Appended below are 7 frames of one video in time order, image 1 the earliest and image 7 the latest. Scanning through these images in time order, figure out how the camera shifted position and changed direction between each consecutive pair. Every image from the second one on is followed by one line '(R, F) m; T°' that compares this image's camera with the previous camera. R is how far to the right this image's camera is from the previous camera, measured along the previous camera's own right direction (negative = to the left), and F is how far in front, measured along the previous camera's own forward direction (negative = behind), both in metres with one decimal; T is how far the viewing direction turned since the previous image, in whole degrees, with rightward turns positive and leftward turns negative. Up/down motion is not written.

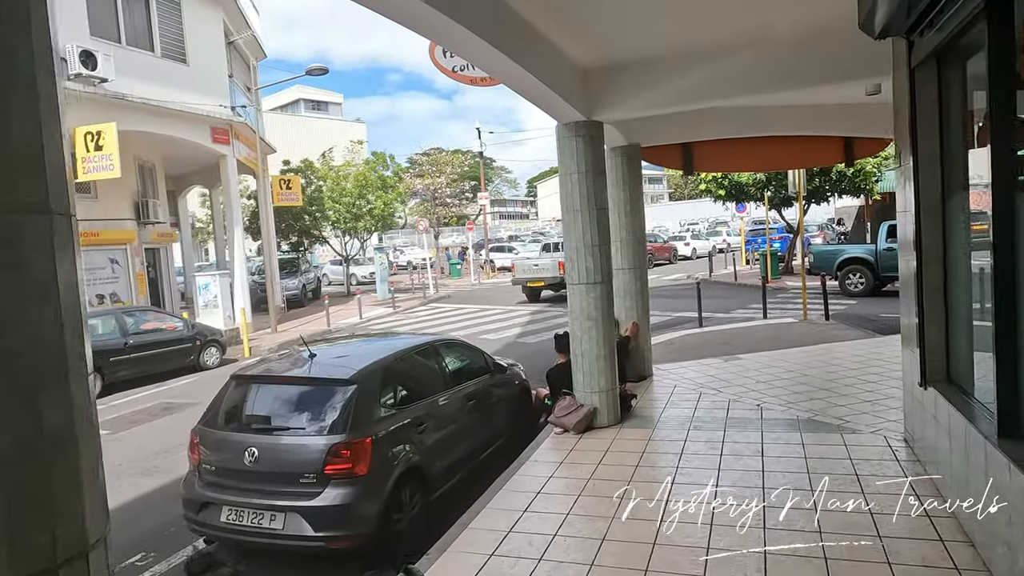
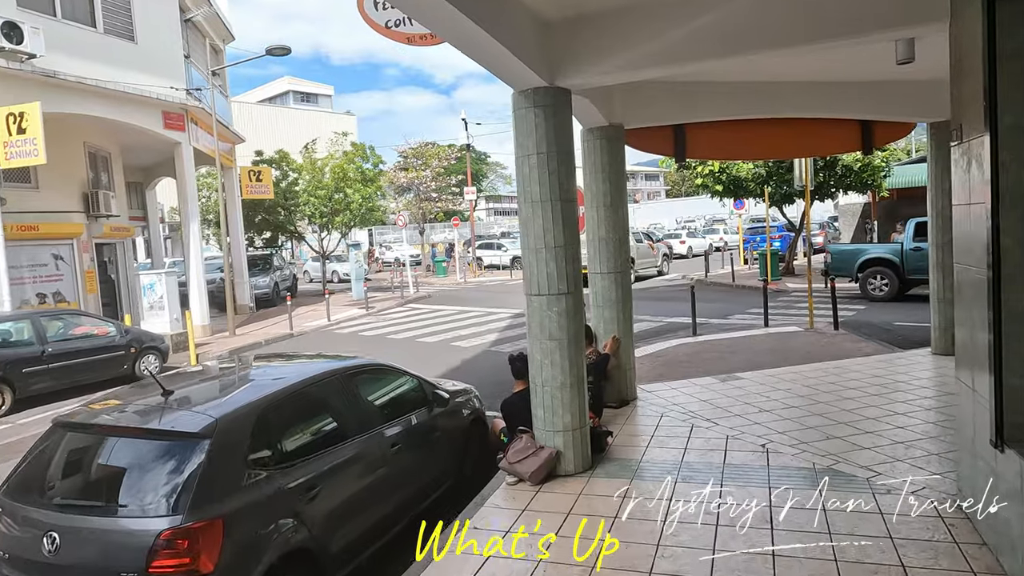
(+0.4, +1.4) m; 0°
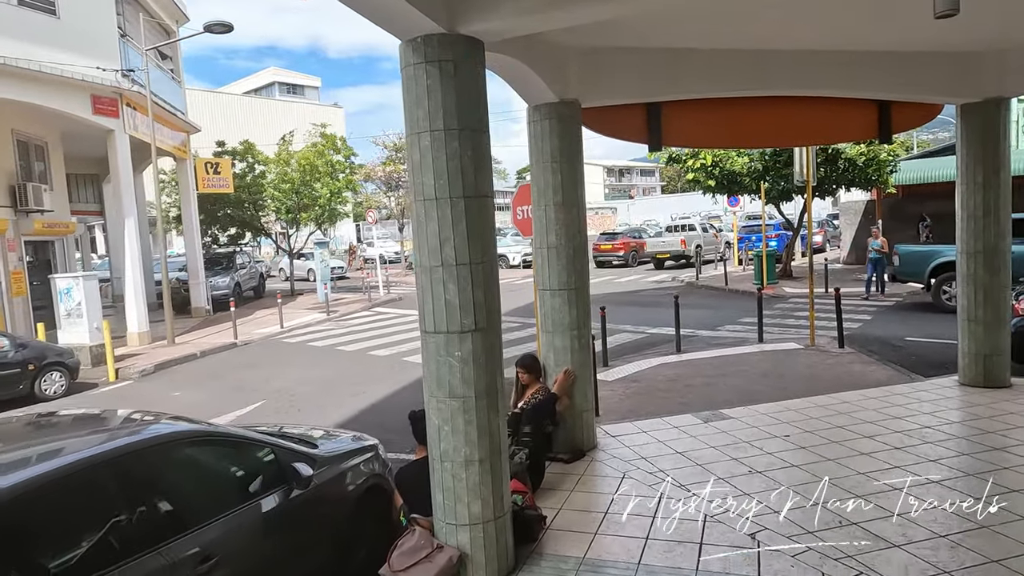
(+0.6, +1.6) m; 0°
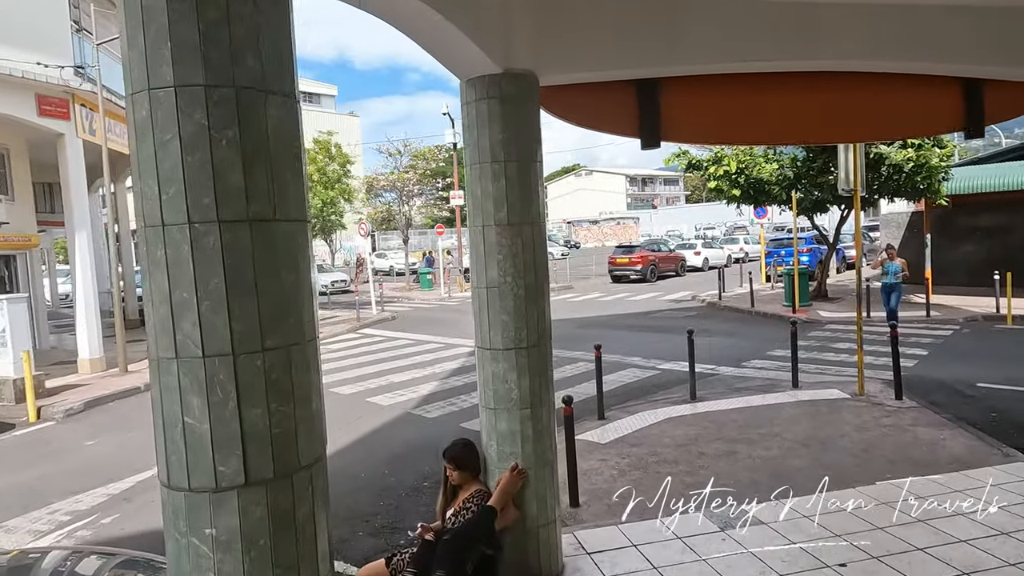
(+0.6, +1.9) m; -2°
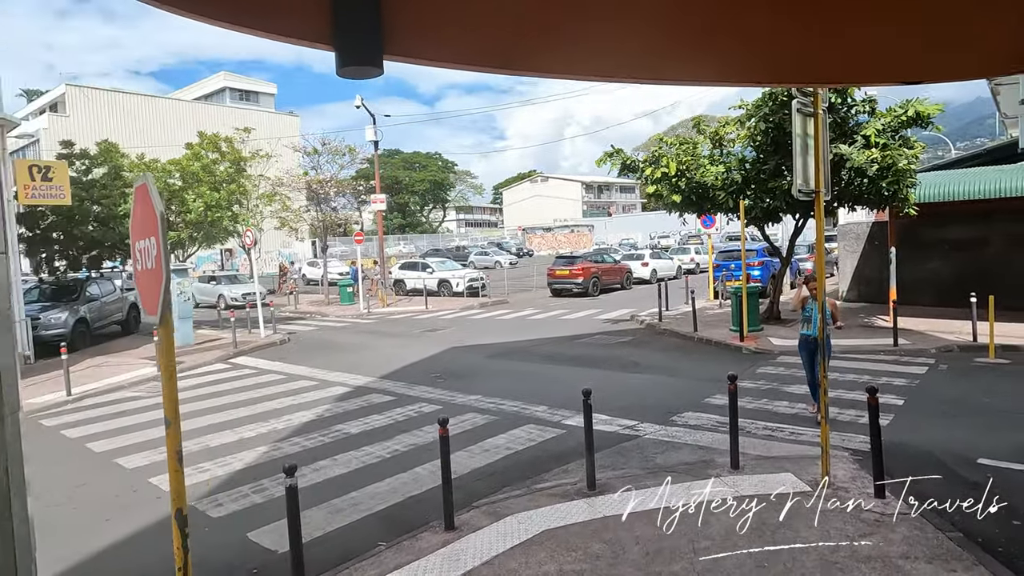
(+1.3, +2.7) m; +3°
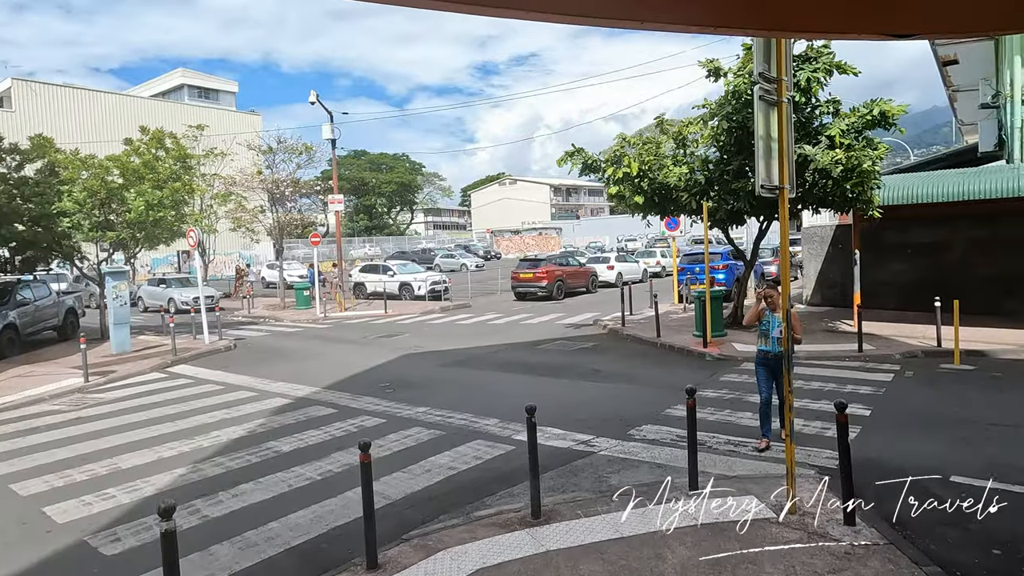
(+0.3, +0.6) m; +3°
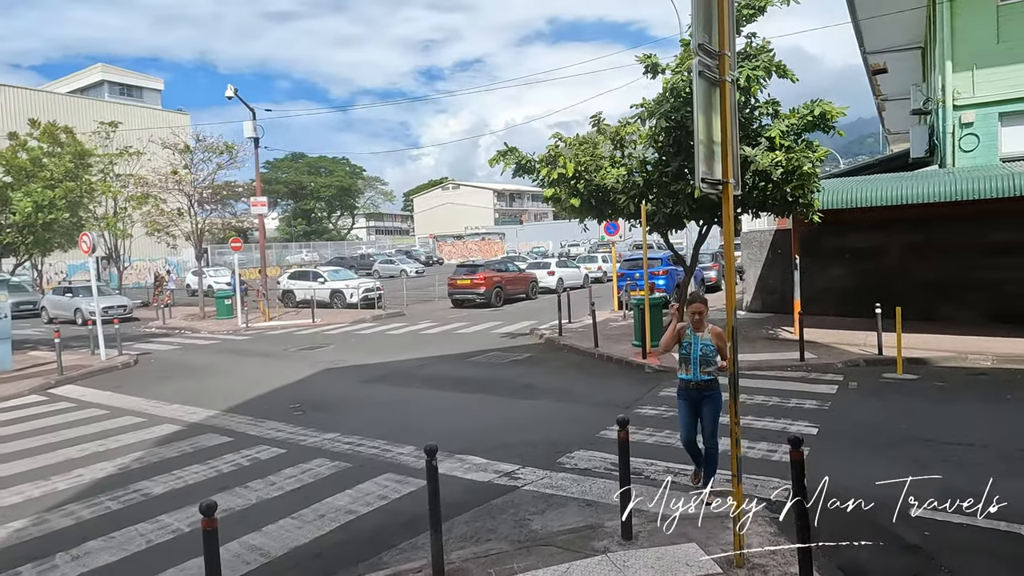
(+0.3, +0.9) m; +5°
